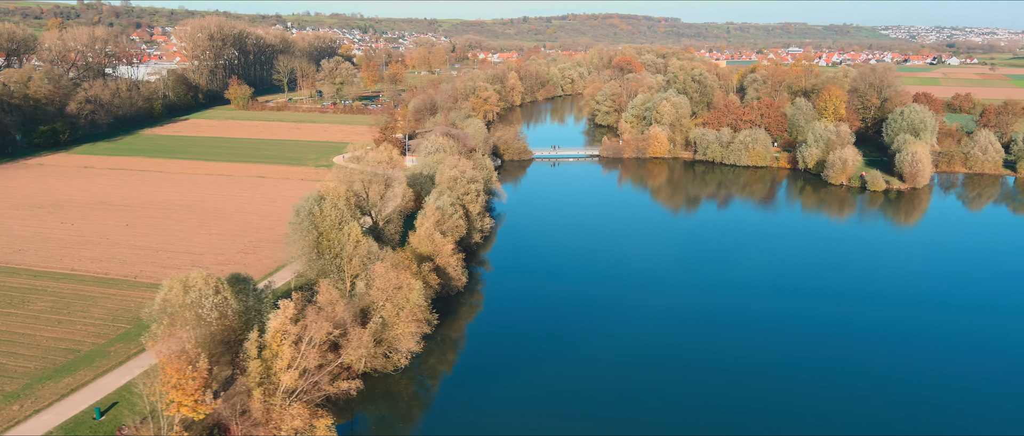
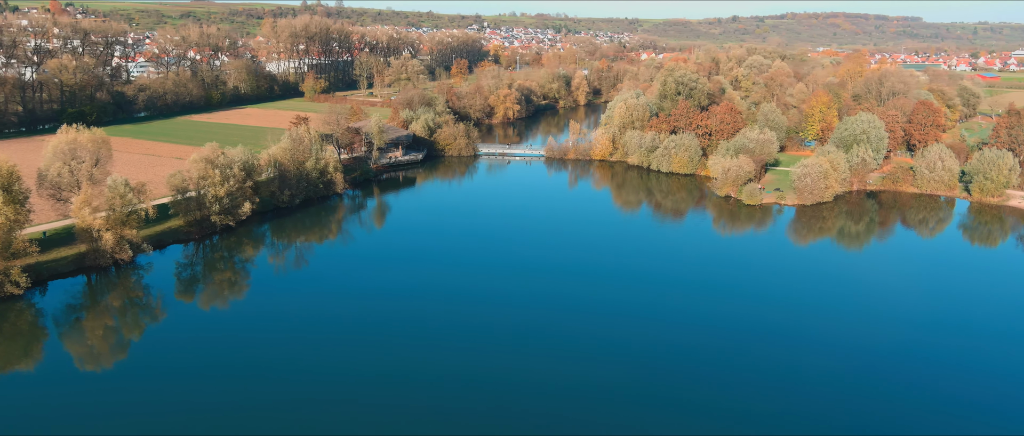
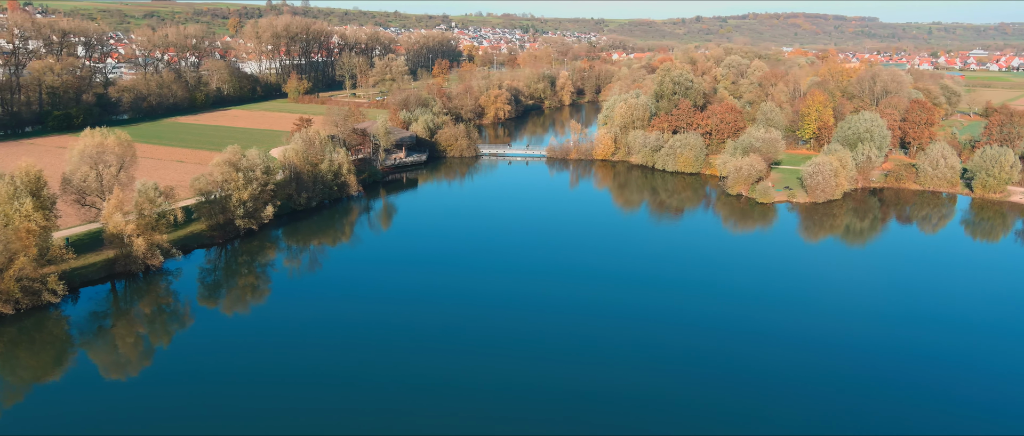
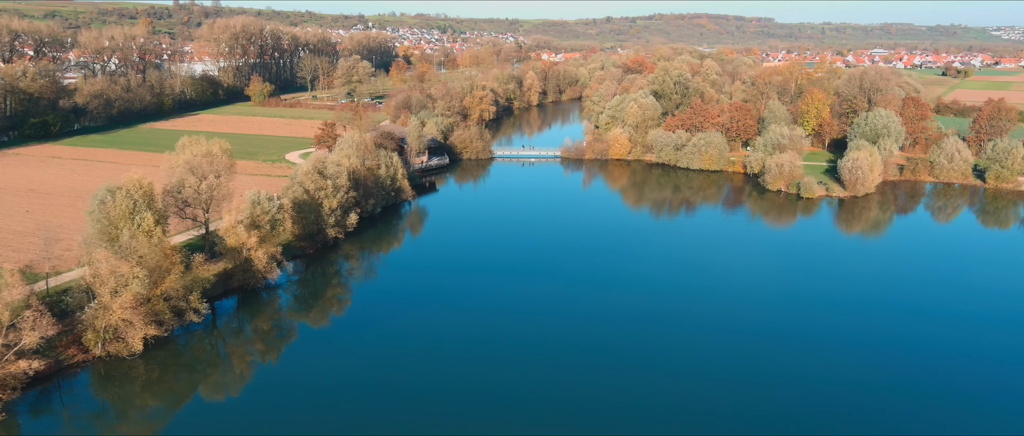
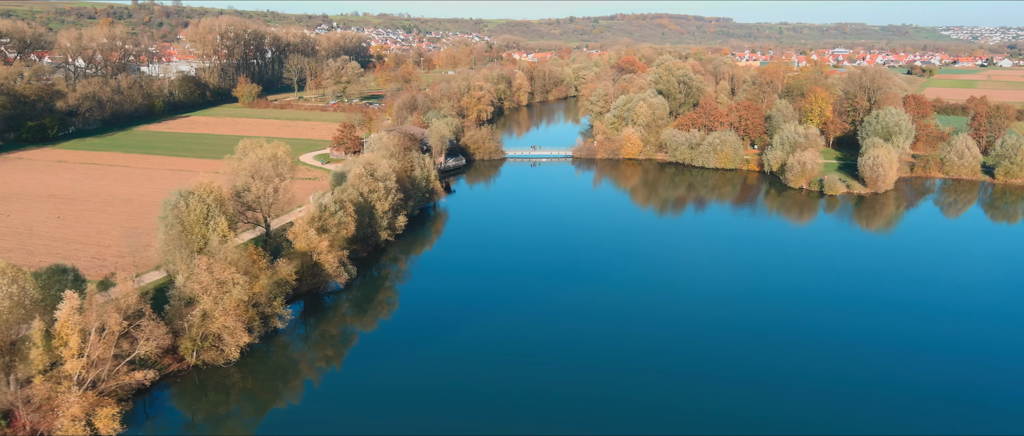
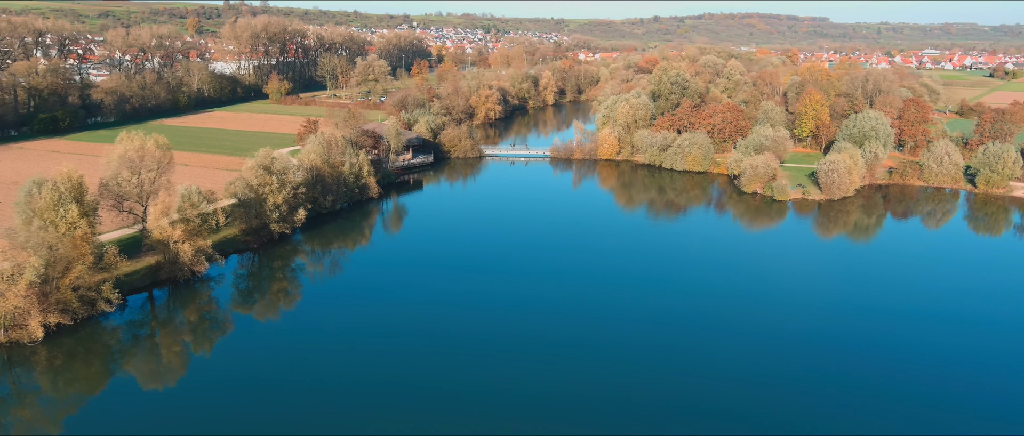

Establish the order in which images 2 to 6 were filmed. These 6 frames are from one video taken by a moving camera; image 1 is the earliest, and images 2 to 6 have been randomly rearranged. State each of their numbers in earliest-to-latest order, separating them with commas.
5, 4, 6, 3, 2
